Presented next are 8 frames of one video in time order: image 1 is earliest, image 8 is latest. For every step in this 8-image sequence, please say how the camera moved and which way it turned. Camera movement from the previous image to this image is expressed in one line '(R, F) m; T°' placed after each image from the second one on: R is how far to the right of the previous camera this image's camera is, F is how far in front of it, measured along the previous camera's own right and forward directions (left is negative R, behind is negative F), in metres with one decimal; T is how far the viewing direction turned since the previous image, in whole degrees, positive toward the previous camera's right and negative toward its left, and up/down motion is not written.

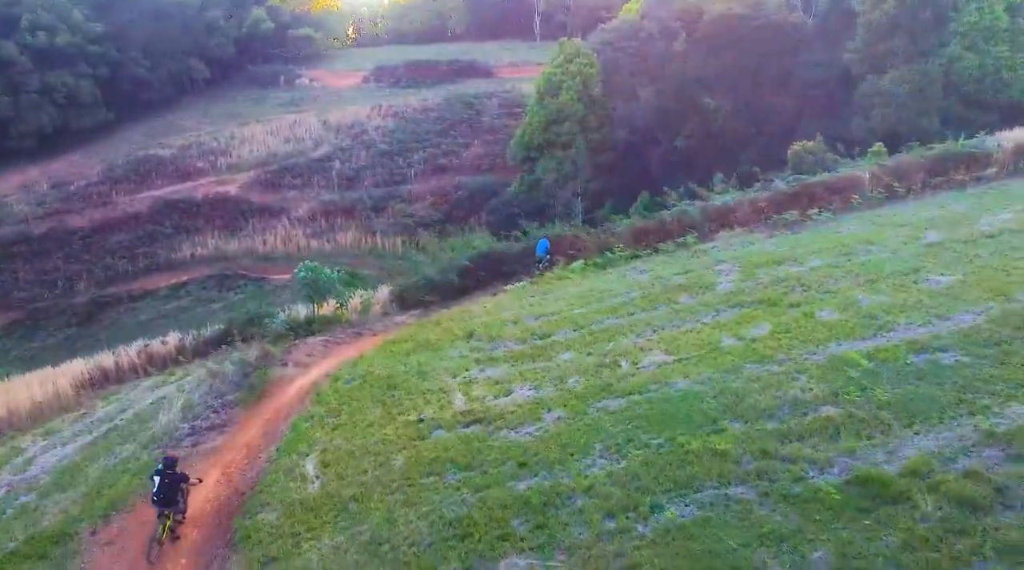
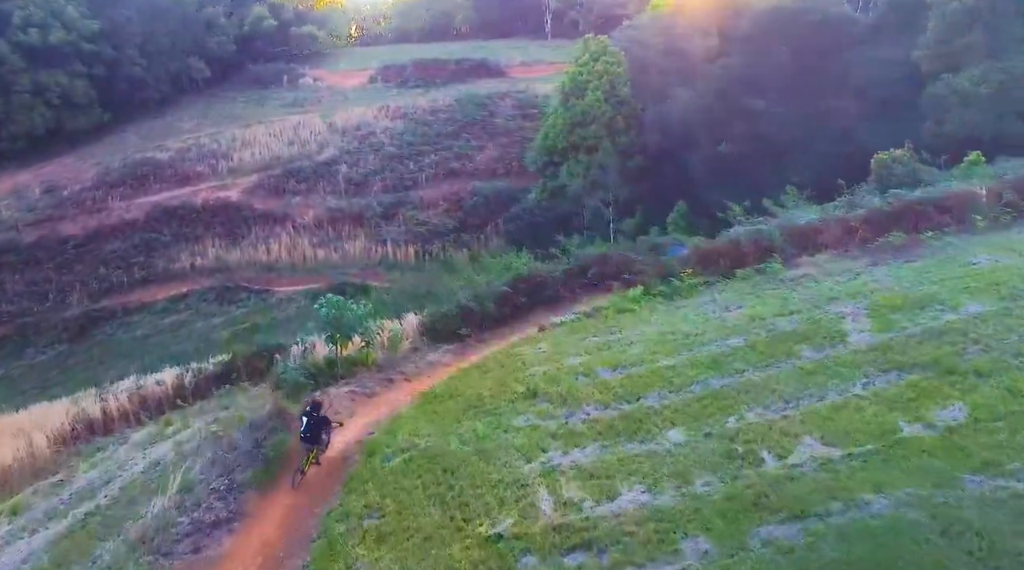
(-0.6, +1.5) m; 0°
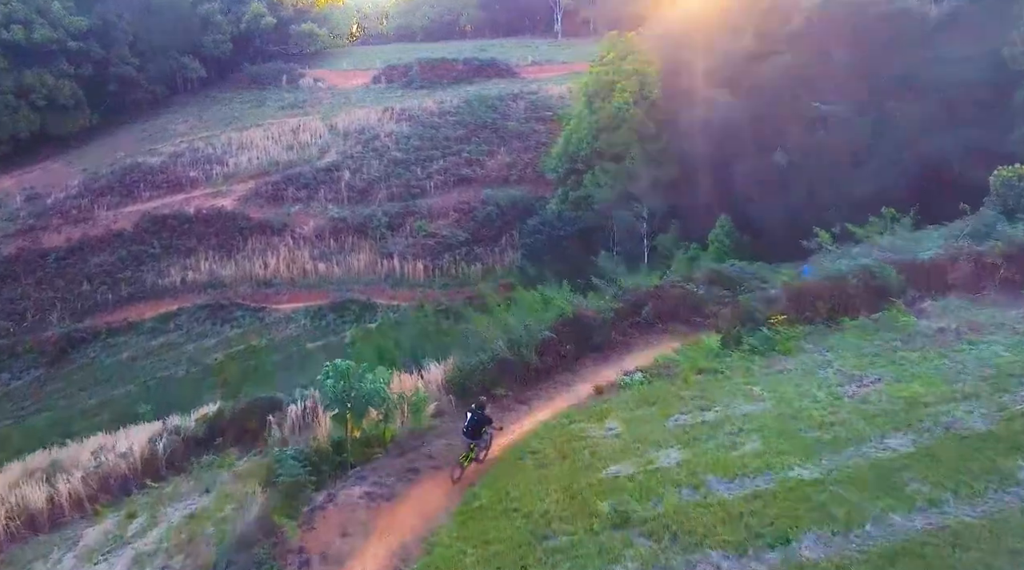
(-0.5, +1.9) m; 0°
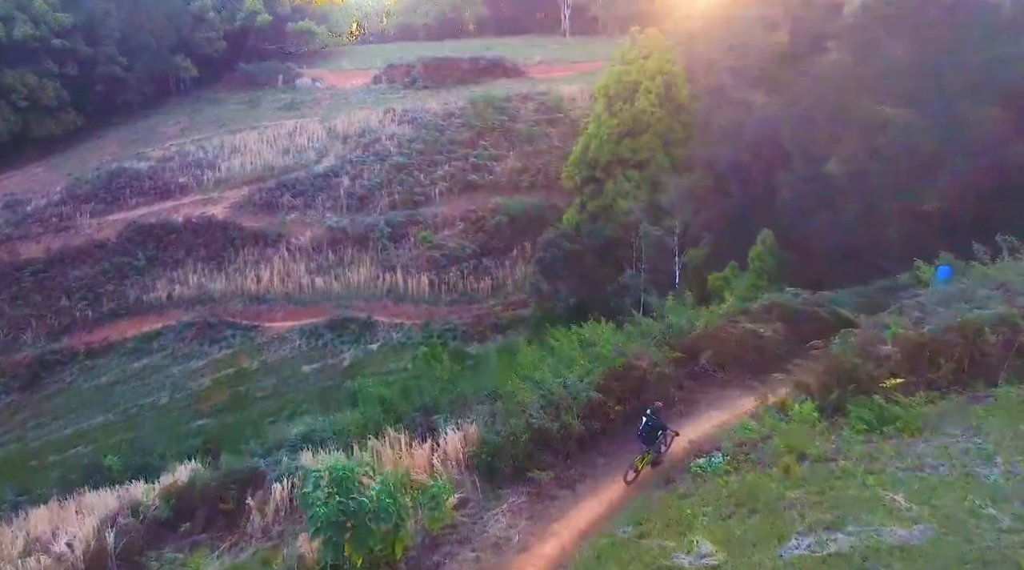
(-0.3, +1.7) m; 0°
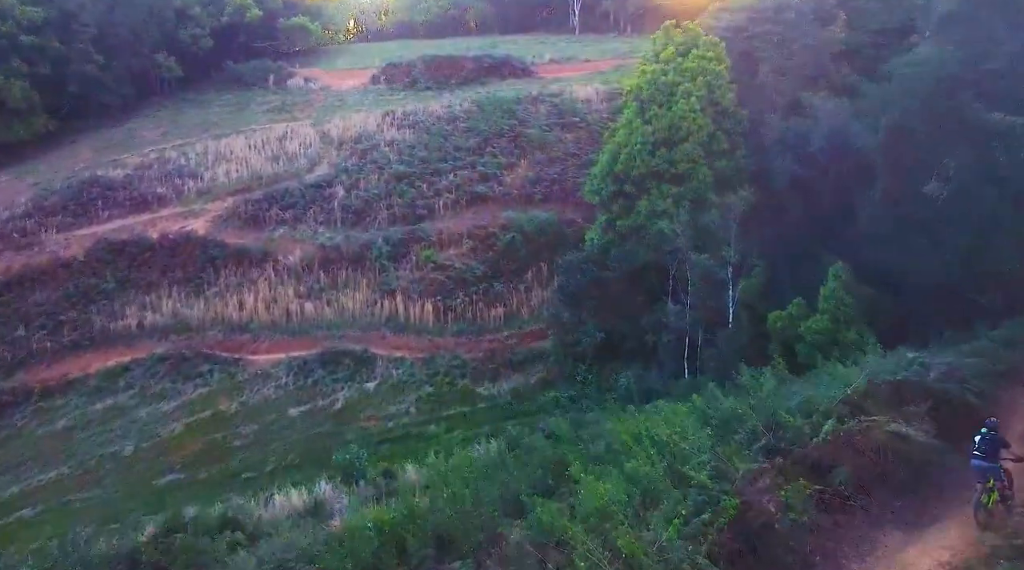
(-0.4, +2.5) m; 0°
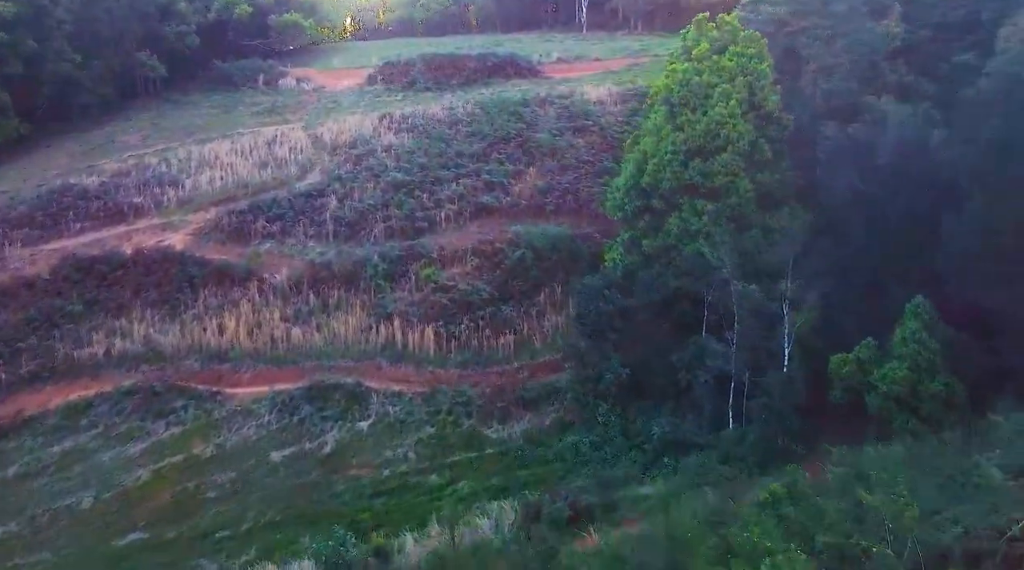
(-0.2, +2.0) m; 0°
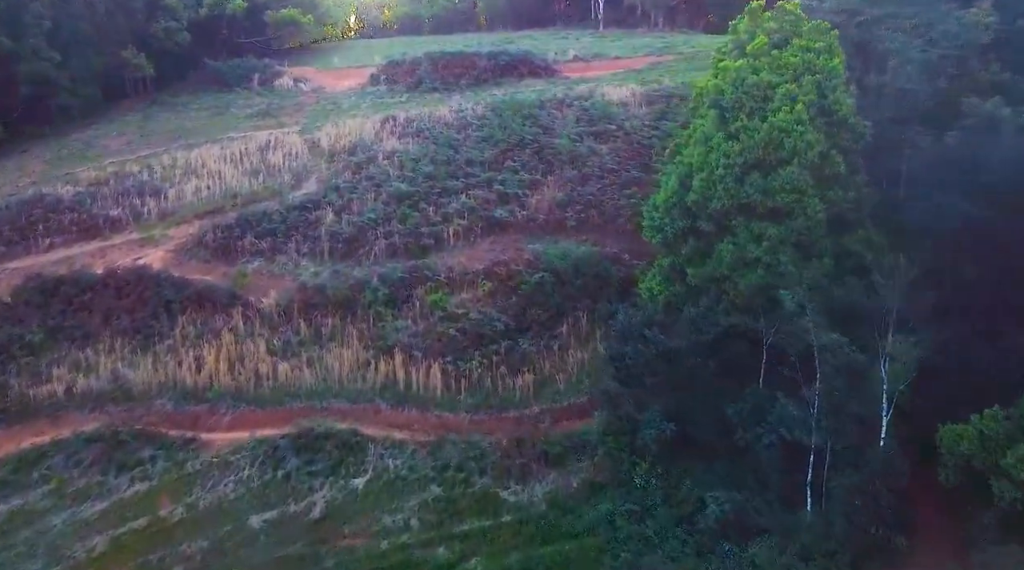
(-0.2, +2.2) m; 0°
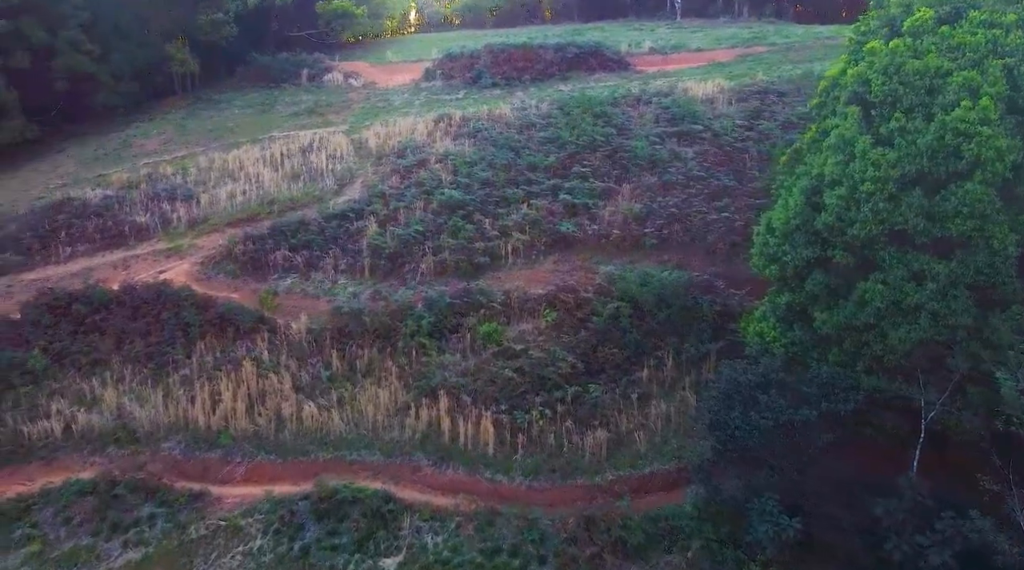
(-0.2, +2.6) m; -4°
